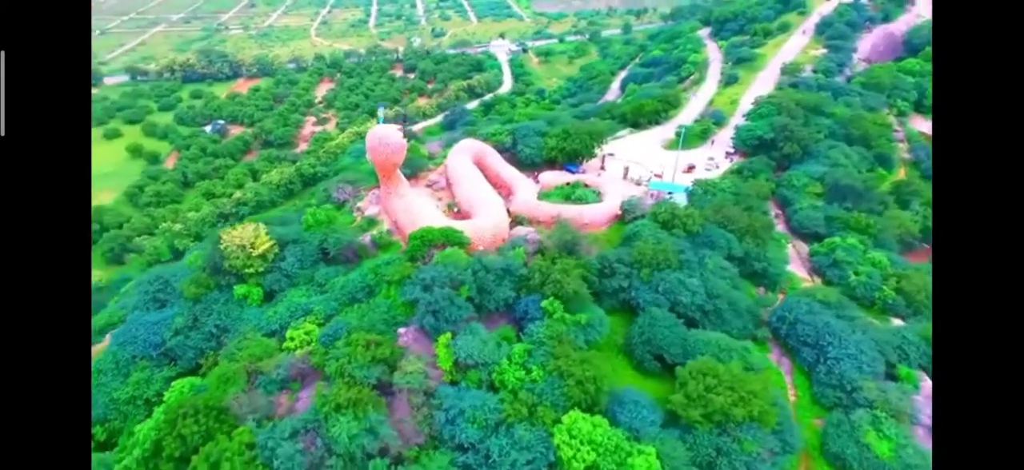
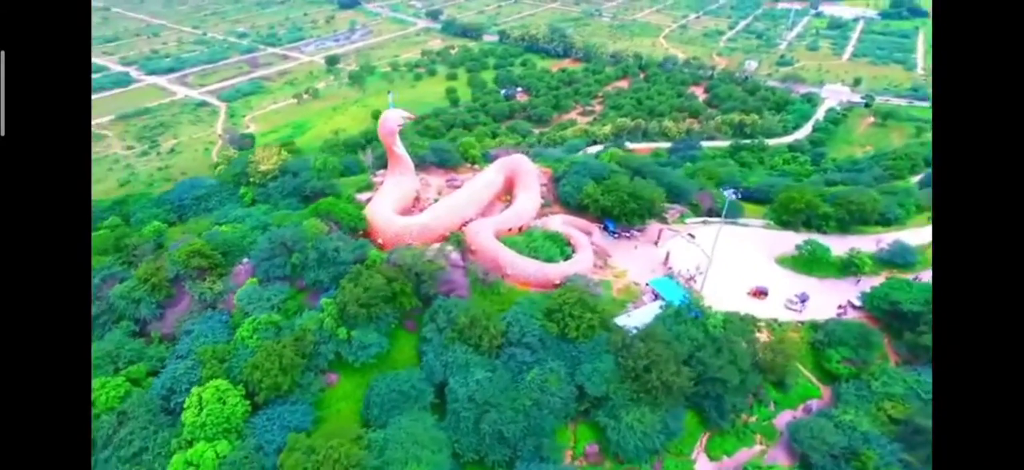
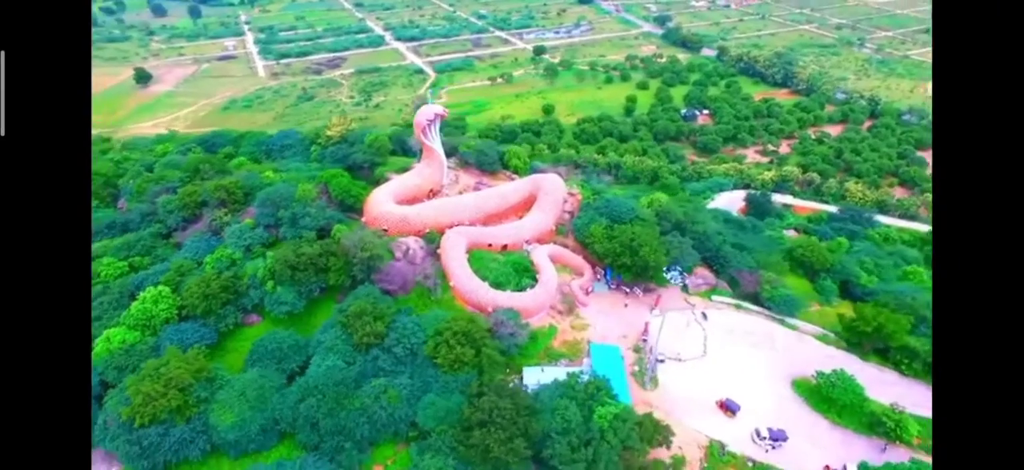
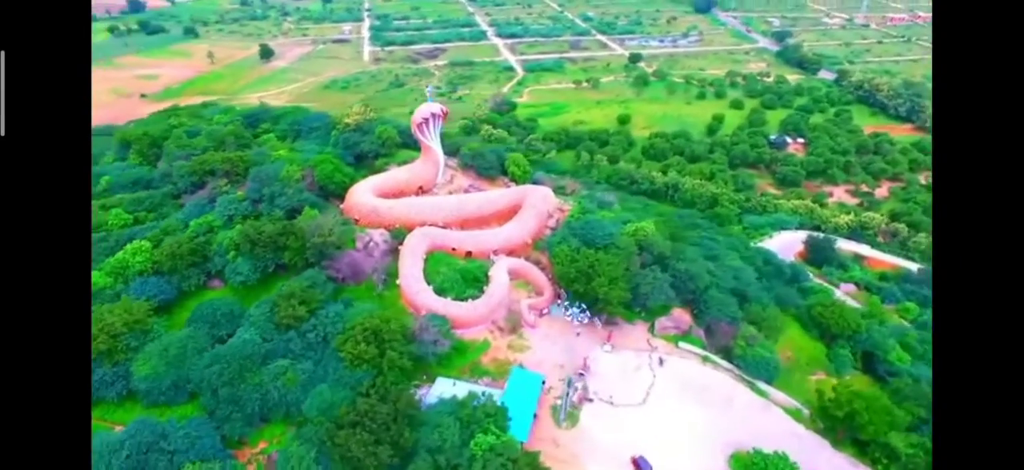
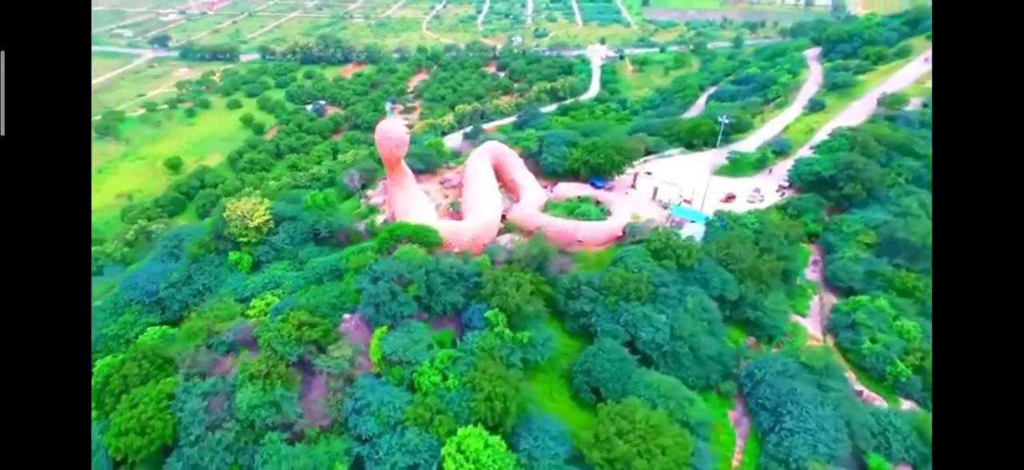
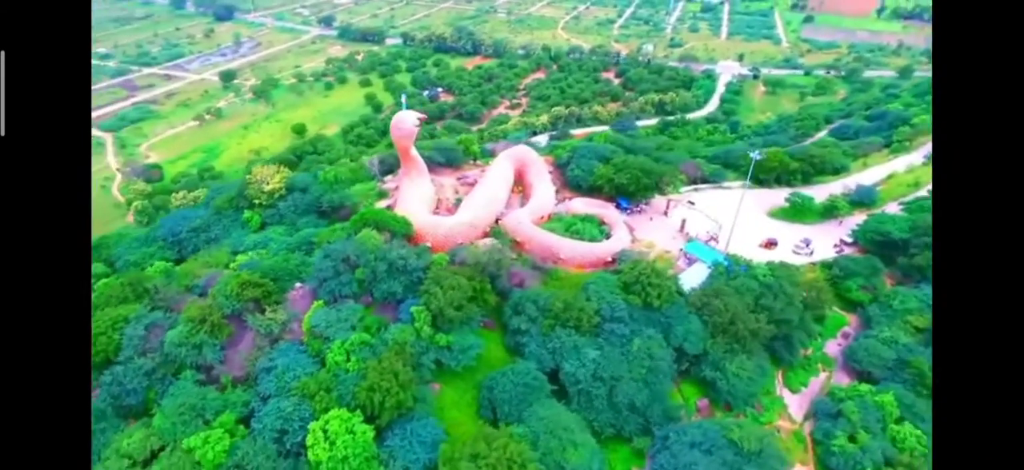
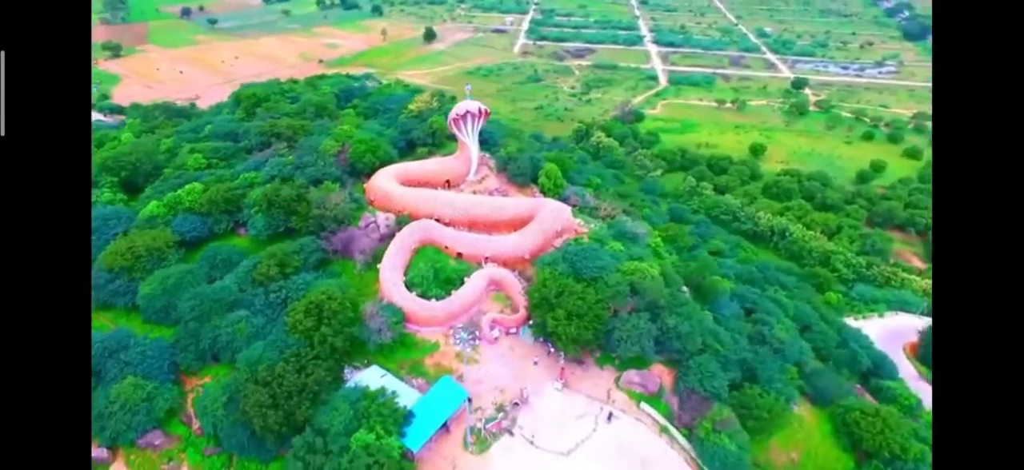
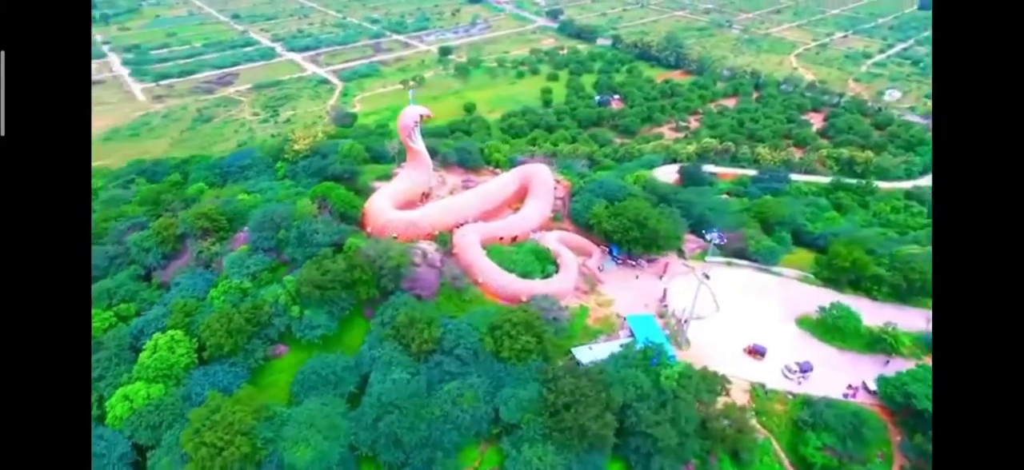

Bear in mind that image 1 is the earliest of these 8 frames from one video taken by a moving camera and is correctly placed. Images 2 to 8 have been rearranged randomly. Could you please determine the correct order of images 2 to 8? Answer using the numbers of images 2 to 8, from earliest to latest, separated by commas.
5, 6, 2, 8, 3, 4, 7
